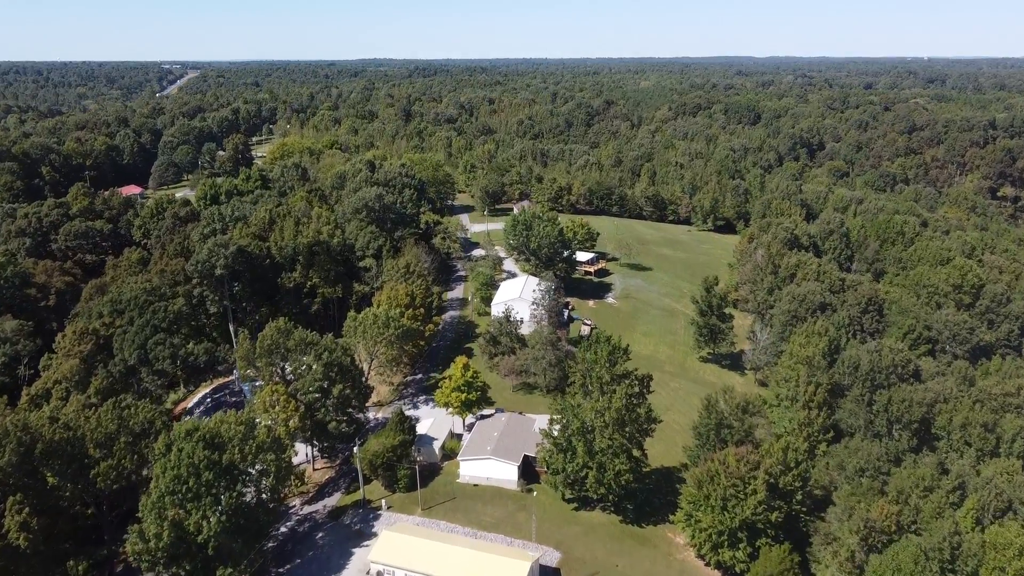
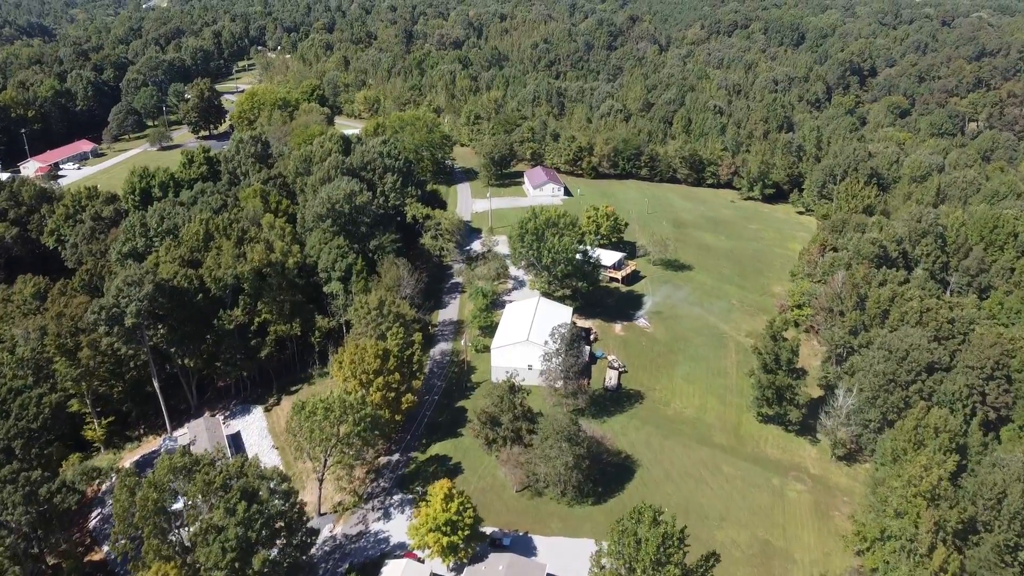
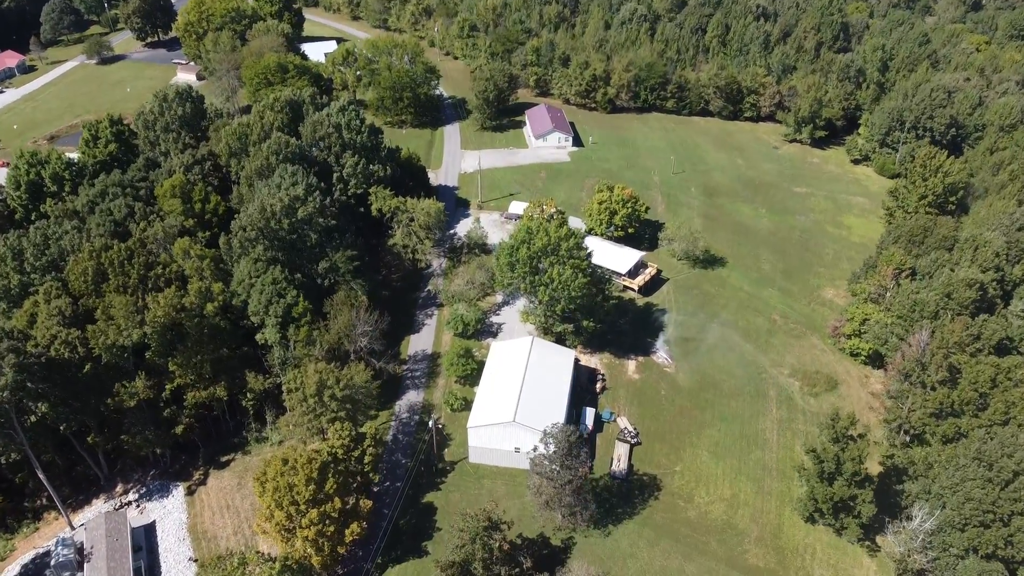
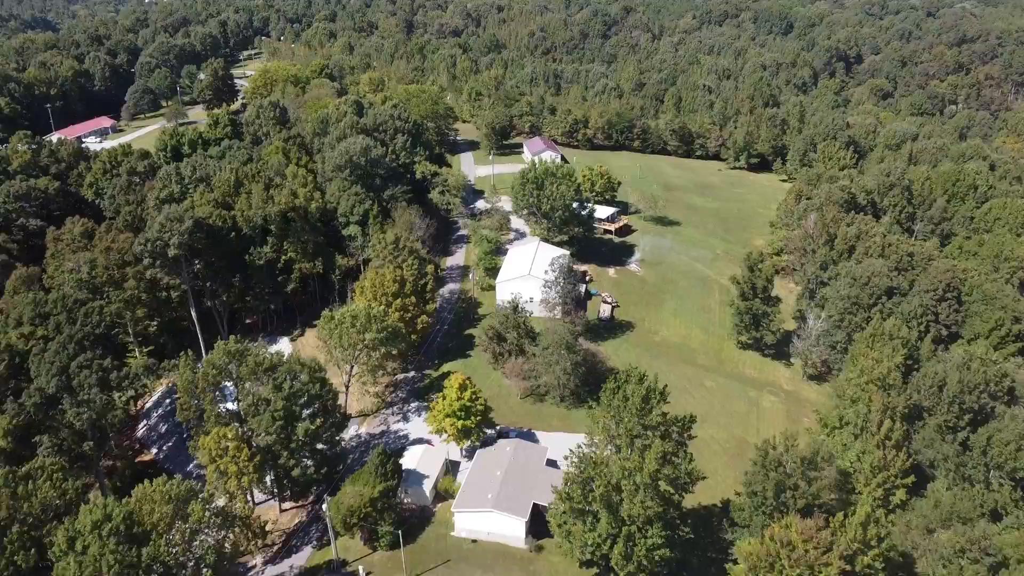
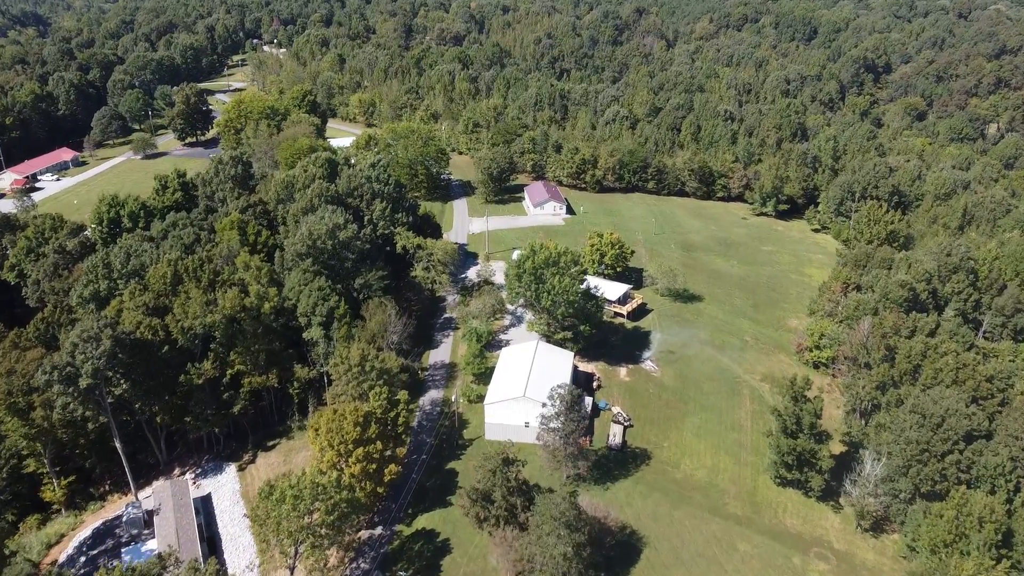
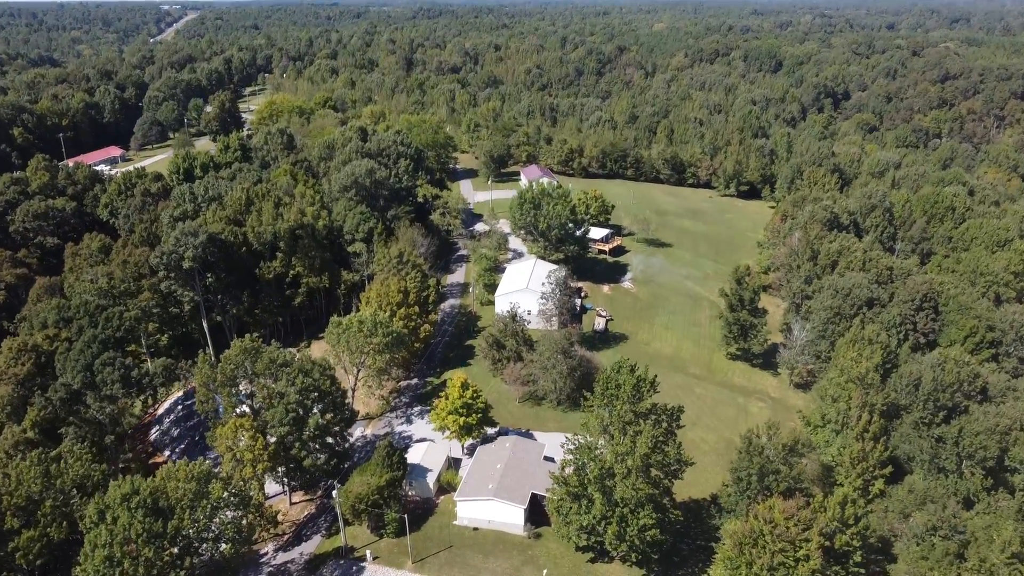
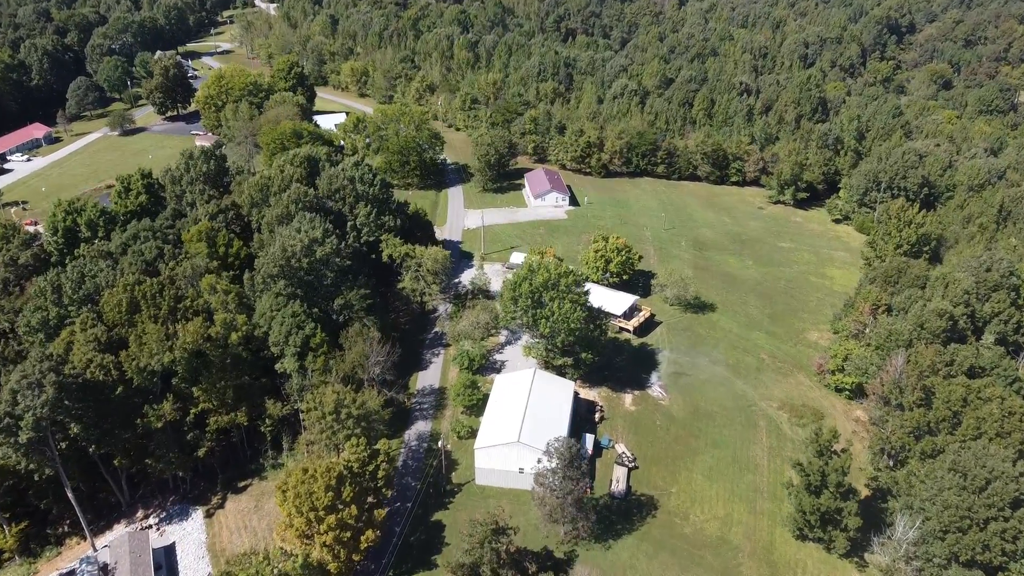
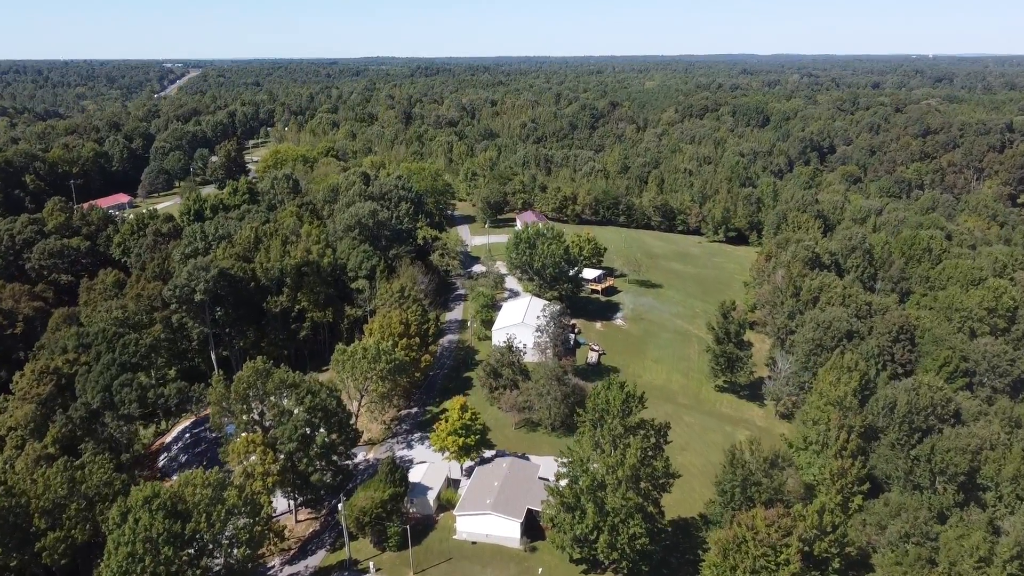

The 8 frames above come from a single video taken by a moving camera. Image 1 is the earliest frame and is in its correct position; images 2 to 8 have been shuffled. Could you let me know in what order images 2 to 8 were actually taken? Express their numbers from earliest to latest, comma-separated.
8, 6, 4, 2, 5, 7, 3
